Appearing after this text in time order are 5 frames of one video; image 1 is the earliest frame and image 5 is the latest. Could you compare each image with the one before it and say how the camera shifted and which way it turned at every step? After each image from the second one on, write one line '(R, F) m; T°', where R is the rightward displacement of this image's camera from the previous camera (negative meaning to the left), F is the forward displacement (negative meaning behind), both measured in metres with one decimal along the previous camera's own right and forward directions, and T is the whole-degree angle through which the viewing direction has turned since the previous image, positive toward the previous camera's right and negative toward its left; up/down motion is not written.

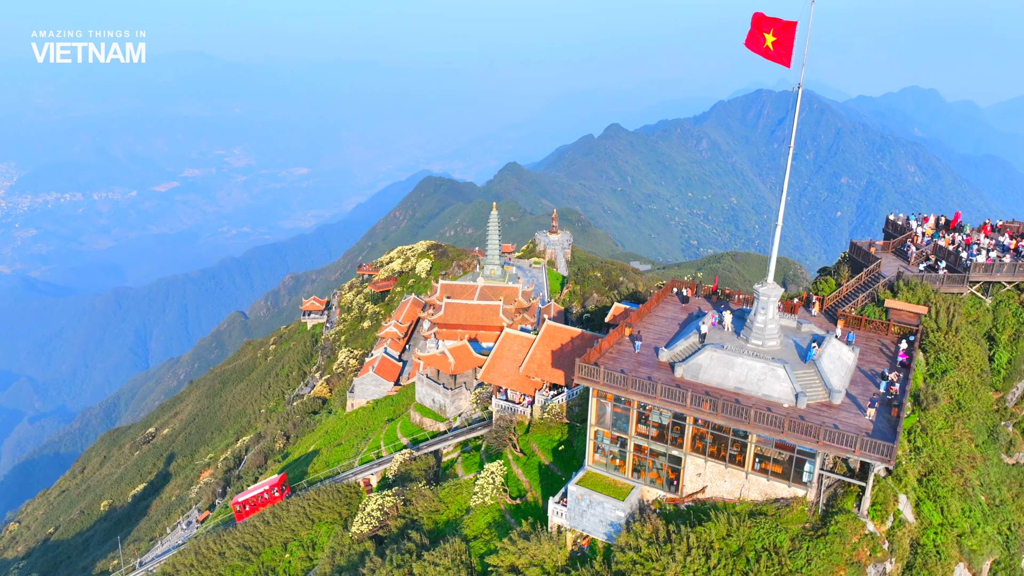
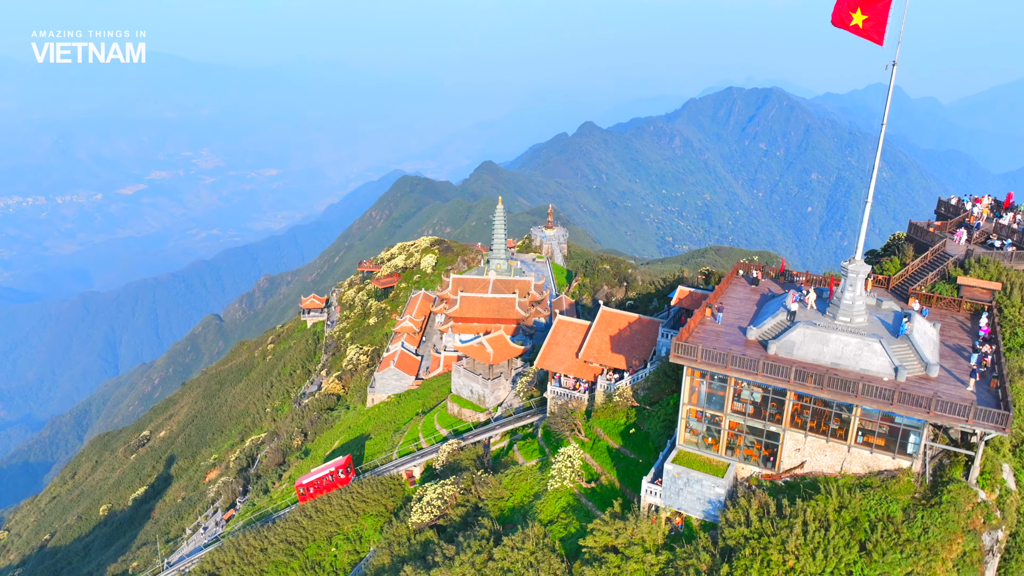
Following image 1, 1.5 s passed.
(-2.4, +0.1) m; +1°
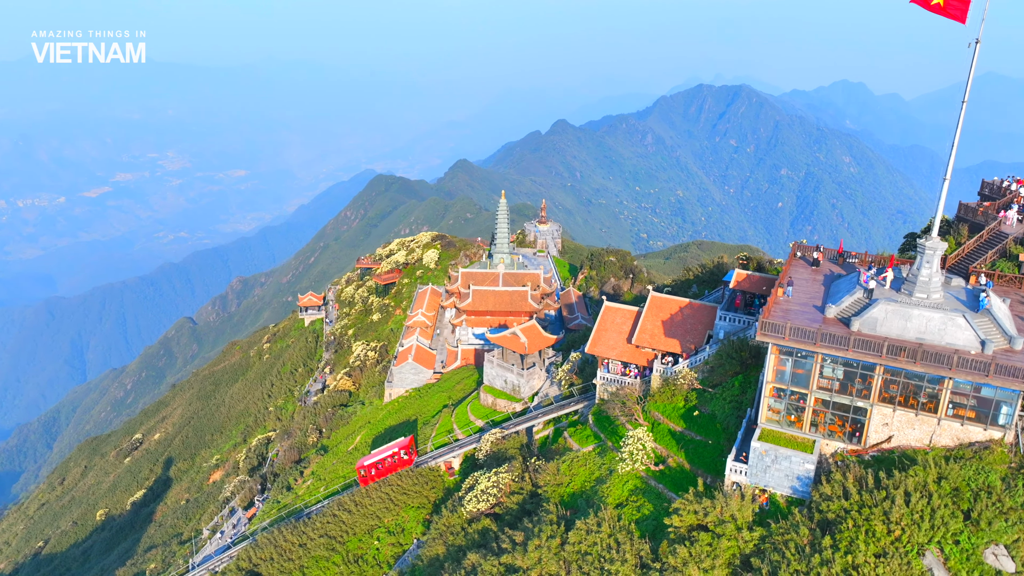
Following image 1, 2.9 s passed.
(-2.2, +0.1) m; +2°
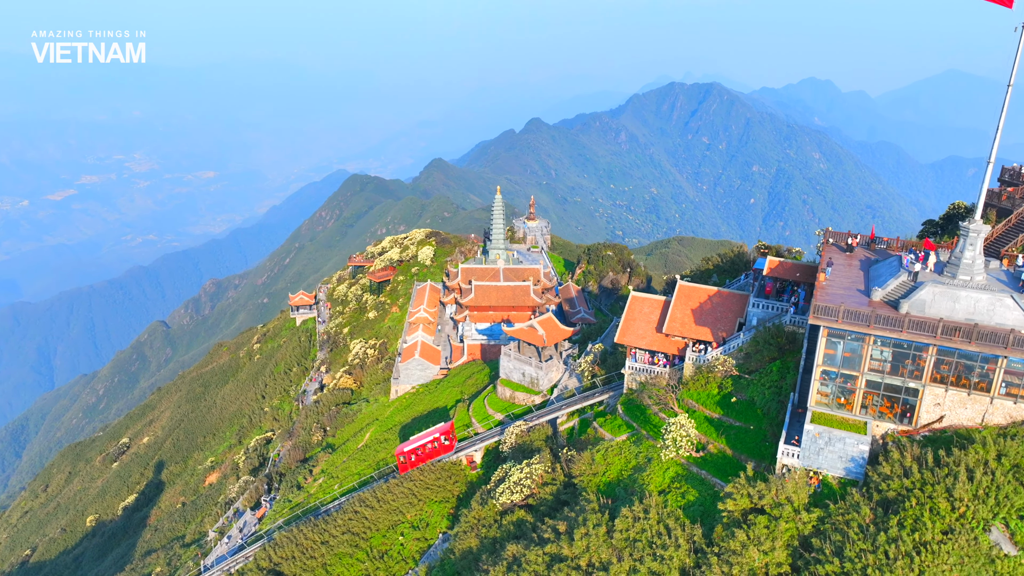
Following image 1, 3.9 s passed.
(-1.6, +0.1) m; +2°
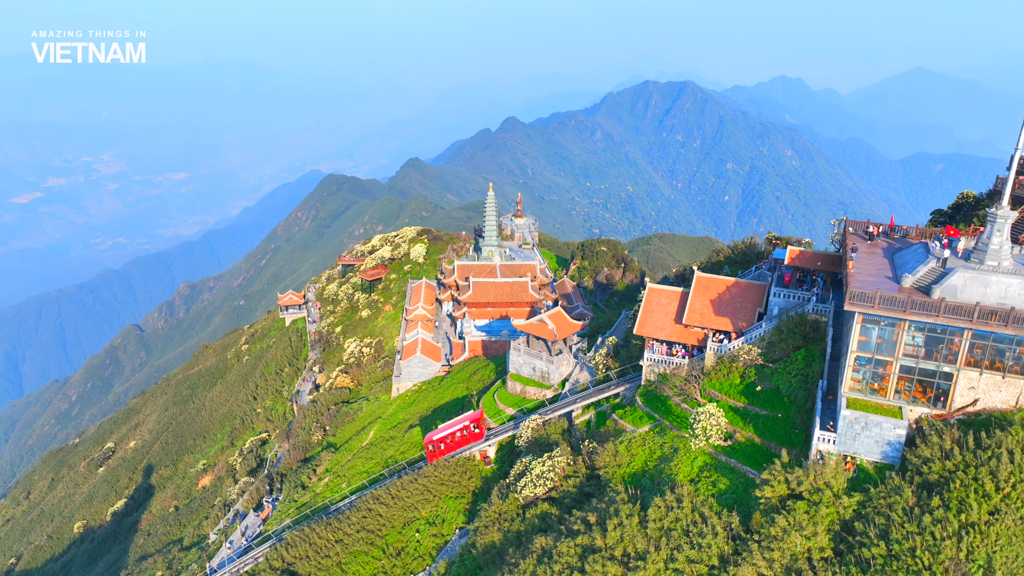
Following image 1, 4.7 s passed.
(-1.2, +0.1) m; +2°
